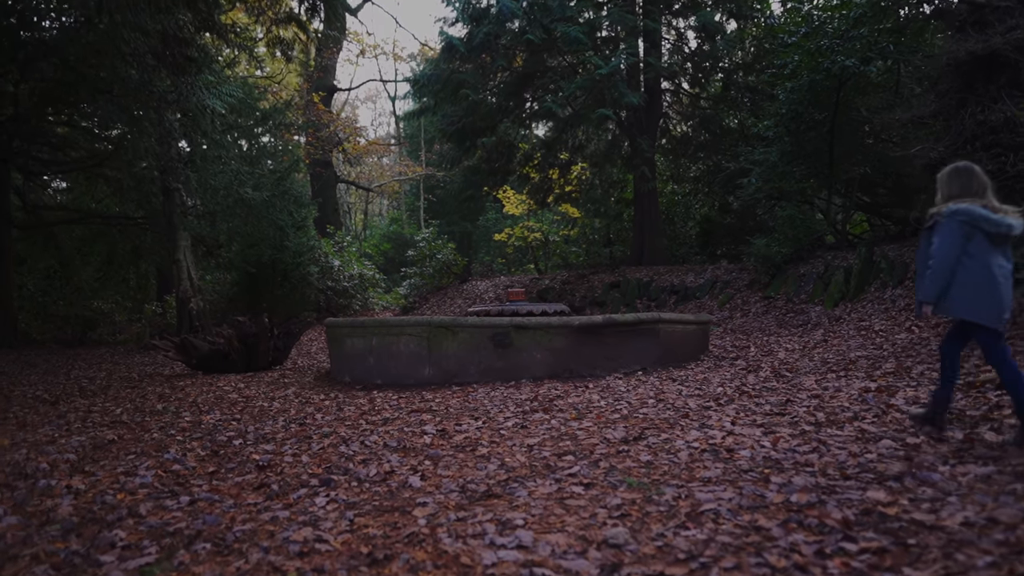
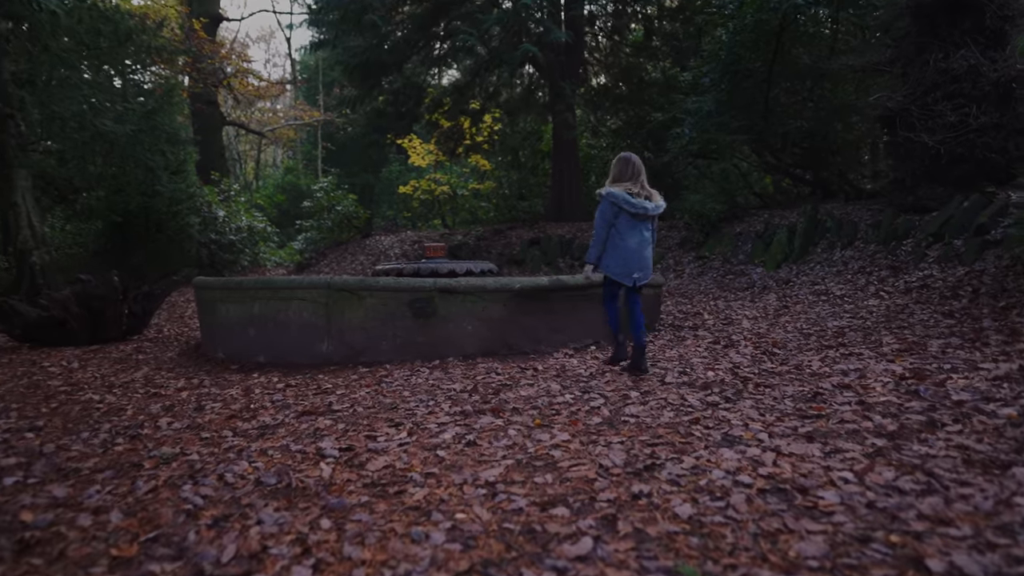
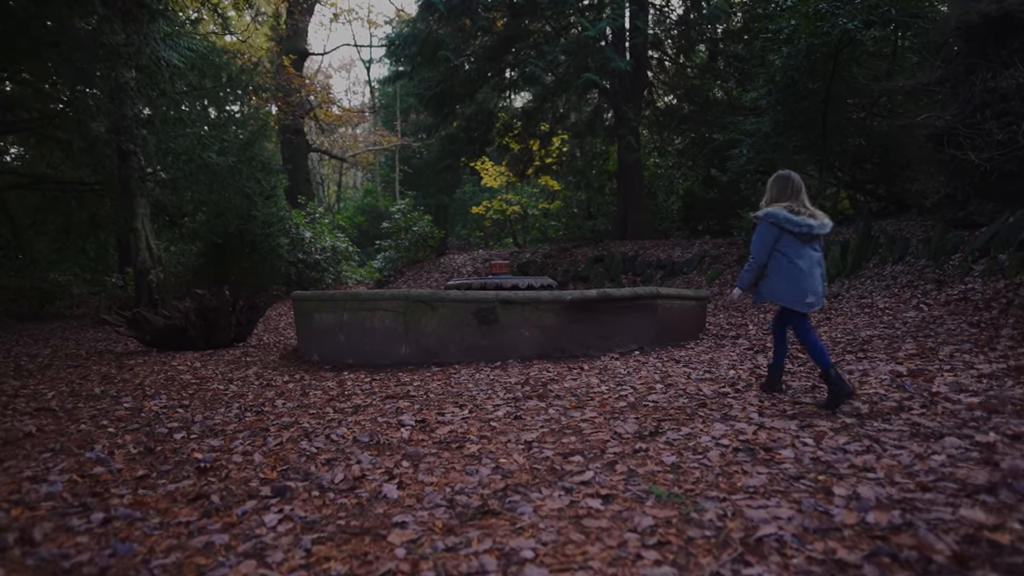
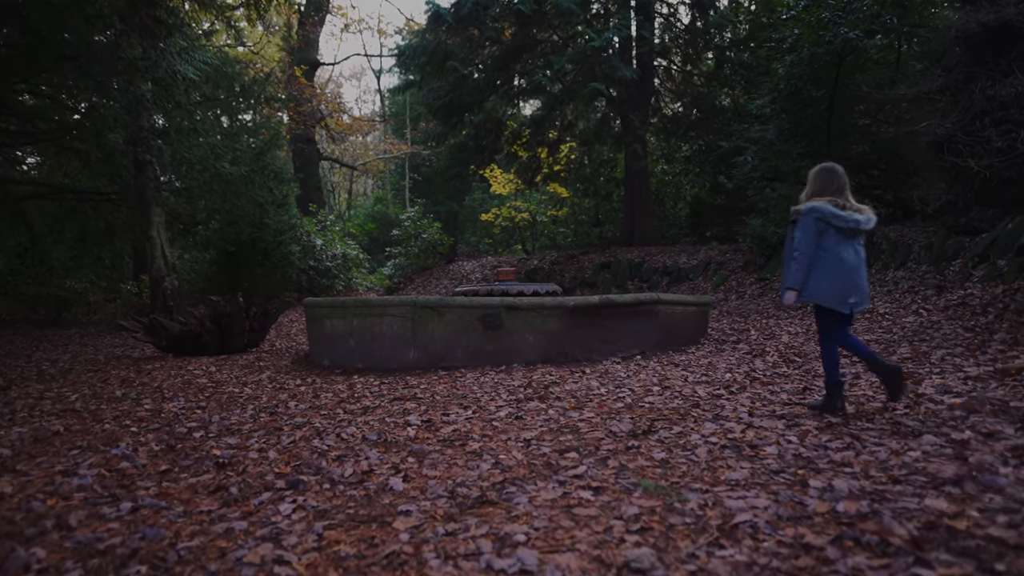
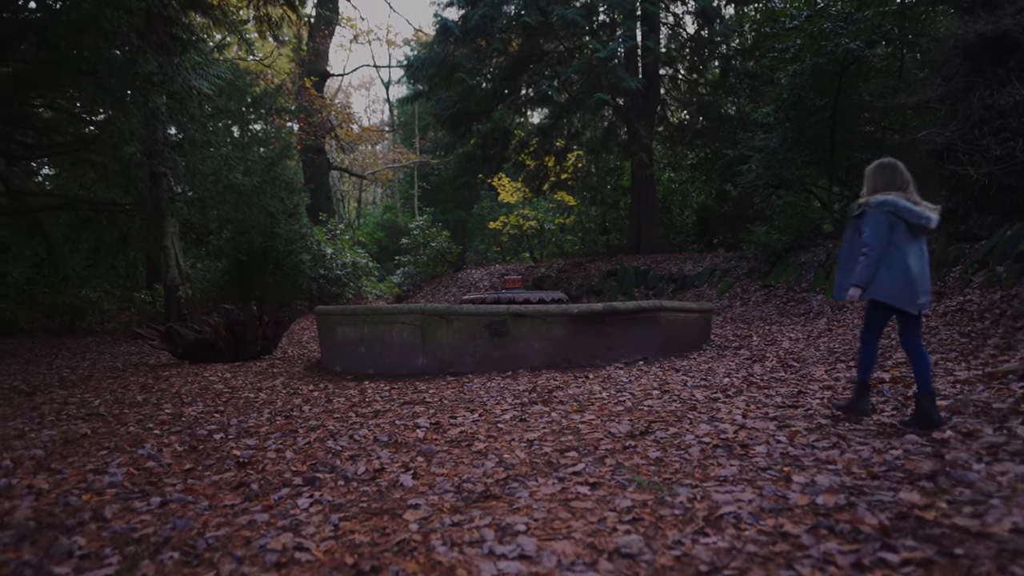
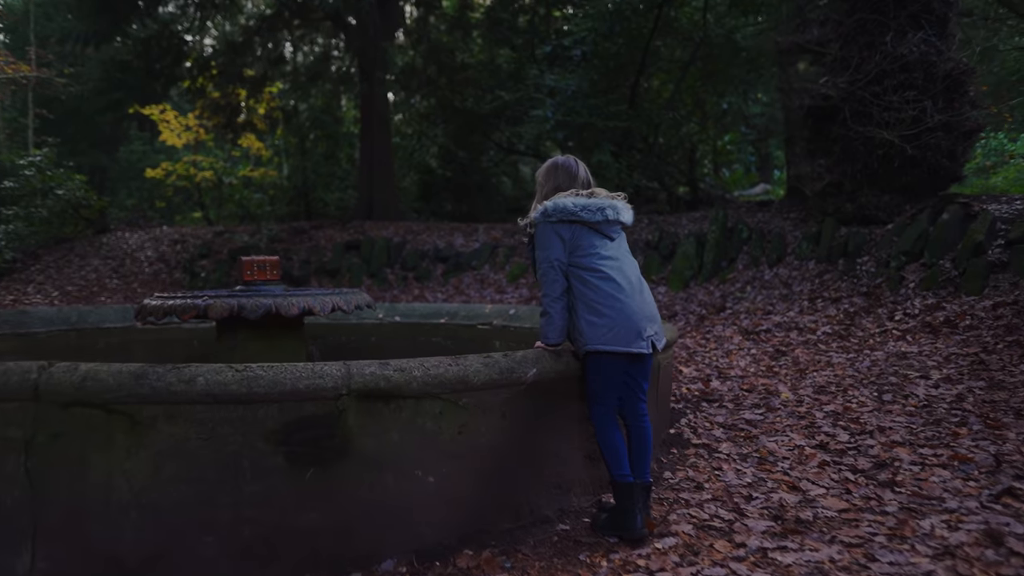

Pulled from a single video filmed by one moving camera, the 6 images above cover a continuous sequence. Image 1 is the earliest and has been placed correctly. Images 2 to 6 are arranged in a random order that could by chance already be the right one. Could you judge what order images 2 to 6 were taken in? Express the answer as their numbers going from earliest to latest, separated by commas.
5, 4, 3, 2, 6
